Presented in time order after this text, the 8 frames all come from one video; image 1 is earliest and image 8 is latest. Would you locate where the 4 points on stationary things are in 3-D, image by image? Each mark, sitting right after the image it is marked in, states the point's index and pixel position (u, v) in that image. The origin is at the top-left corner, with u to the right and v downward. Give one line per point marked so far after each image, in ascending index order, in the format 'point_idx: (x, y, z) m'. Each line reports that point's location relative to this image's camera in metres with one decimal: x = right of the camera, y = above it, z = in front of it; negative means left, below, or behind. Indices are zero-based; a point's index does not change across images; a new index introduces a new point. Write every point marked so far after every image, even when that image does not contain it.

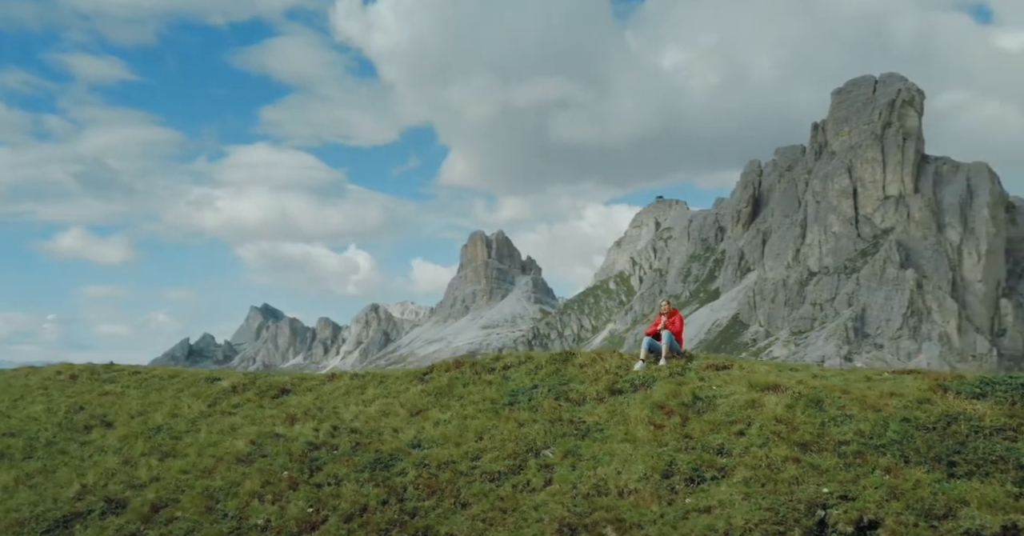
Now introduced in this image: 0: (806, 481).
0: (+6.4, -4.6, +18.1) m
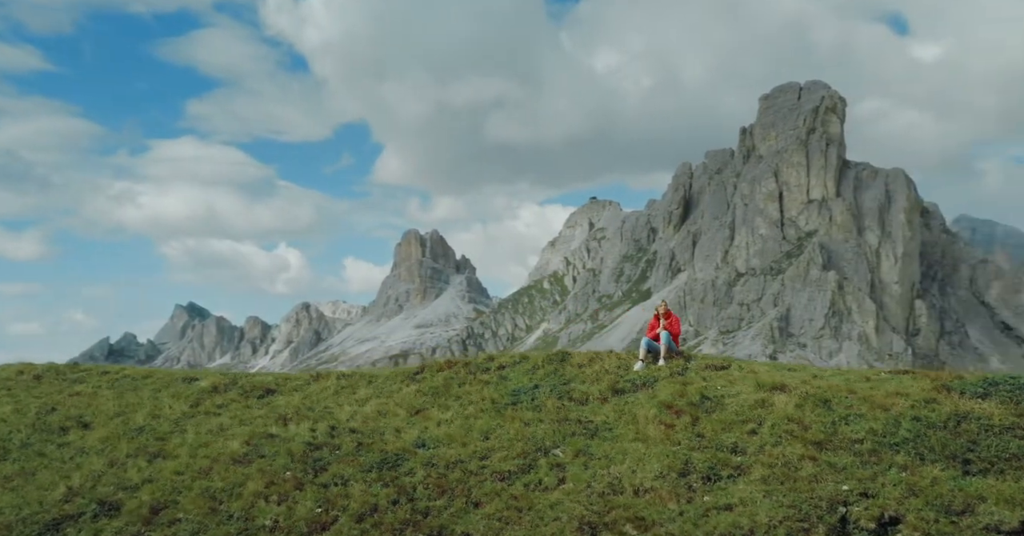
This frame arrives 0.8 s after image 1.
0: (+6.9, -4.6, +18.3) m
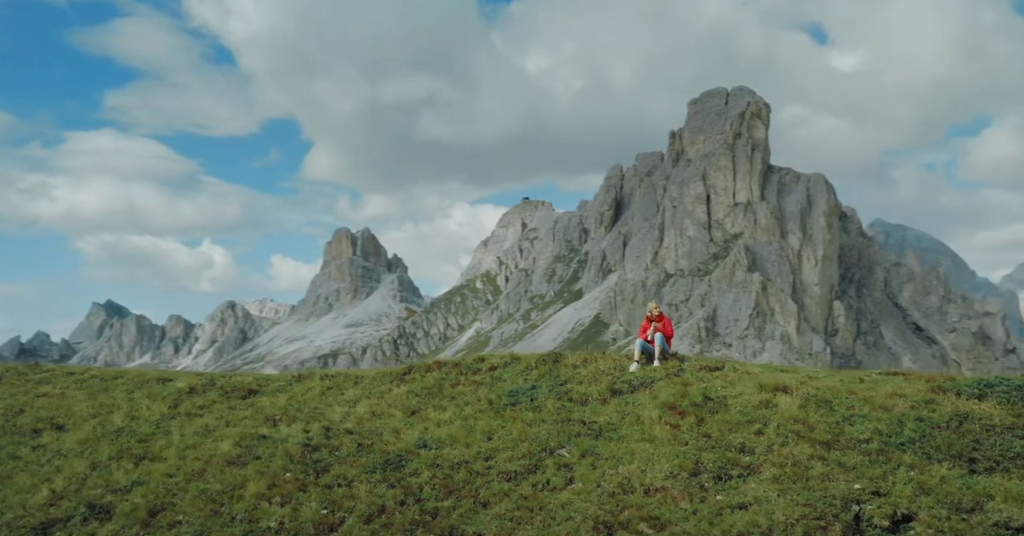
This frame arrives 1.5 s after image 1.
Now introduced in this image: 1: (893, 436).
0: (+7.3, -4.7, +18.6) m
1: (+9.2, -4.0, +20.0) m
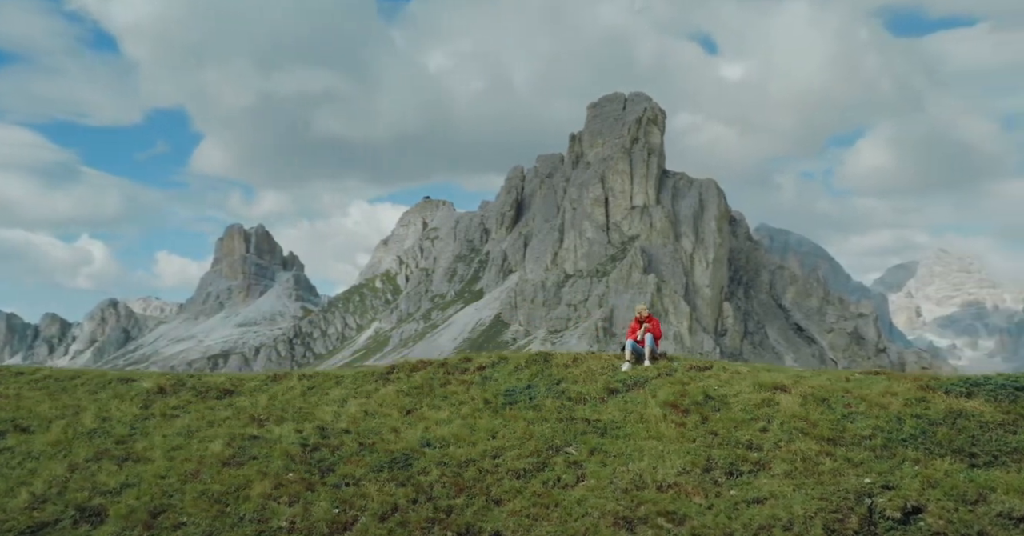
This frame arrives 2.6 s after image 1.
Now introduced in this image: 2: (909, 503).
0: (+7.7, -4.8, +19.3) m
1: (+9.6, -4.1, +20.9) m
2: (+8.6, -5.1, +18.0) m
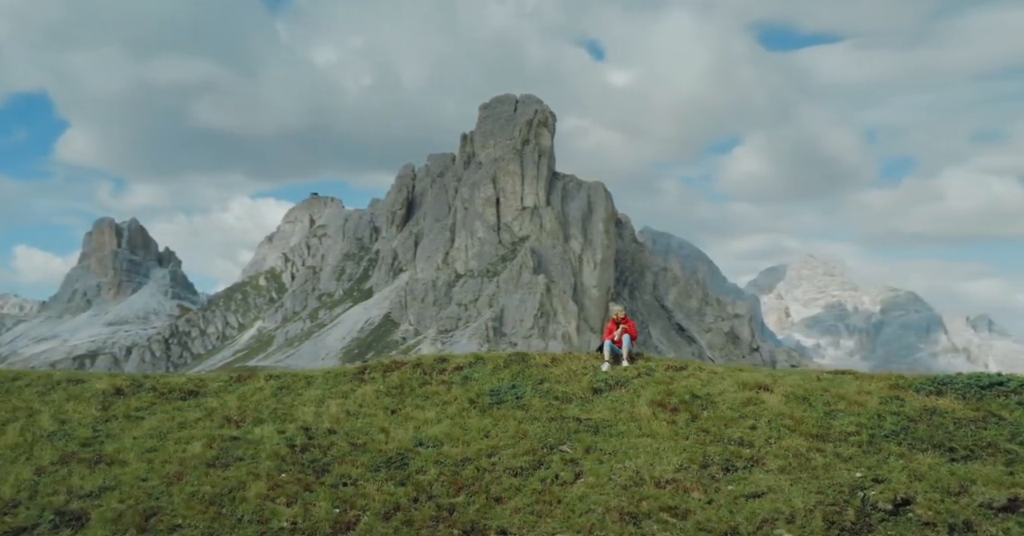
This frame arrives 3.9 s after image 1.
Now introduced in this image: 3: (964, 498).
0: (+7.9, -4.9, +20.2) m
1: (+9.7, -4.2, +21.9) m
2: (+8.9, -5.2, +19.0) m
3: (+10.3, -5.3, +18.9) m
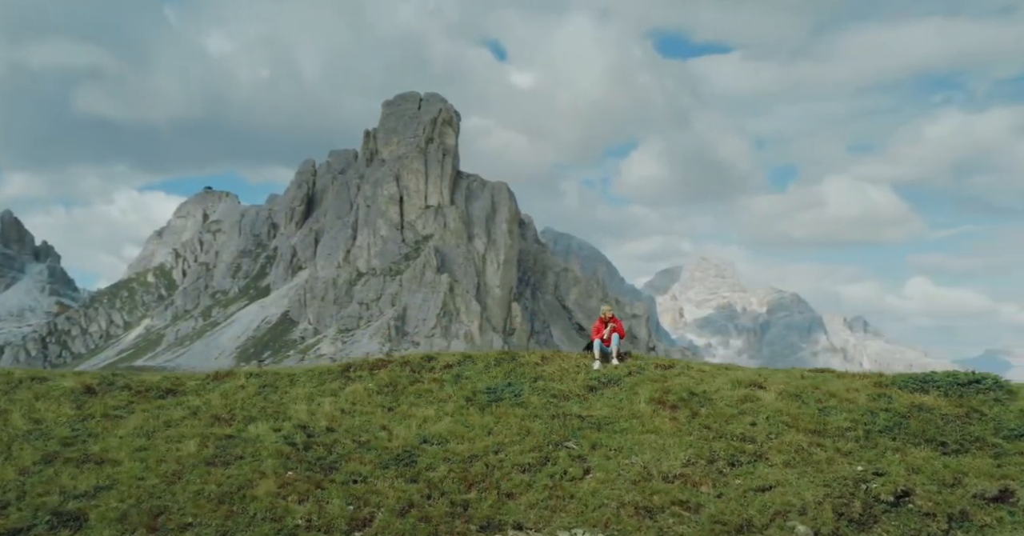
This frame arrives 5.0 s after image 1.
0: (+8.3, -4.9, +21.0) m
1: (+9.9, -4.3, +22.9) m
2: (+9.3, -5.3, +19.9) m
3: (+10.8, -5.3, +20.0) m
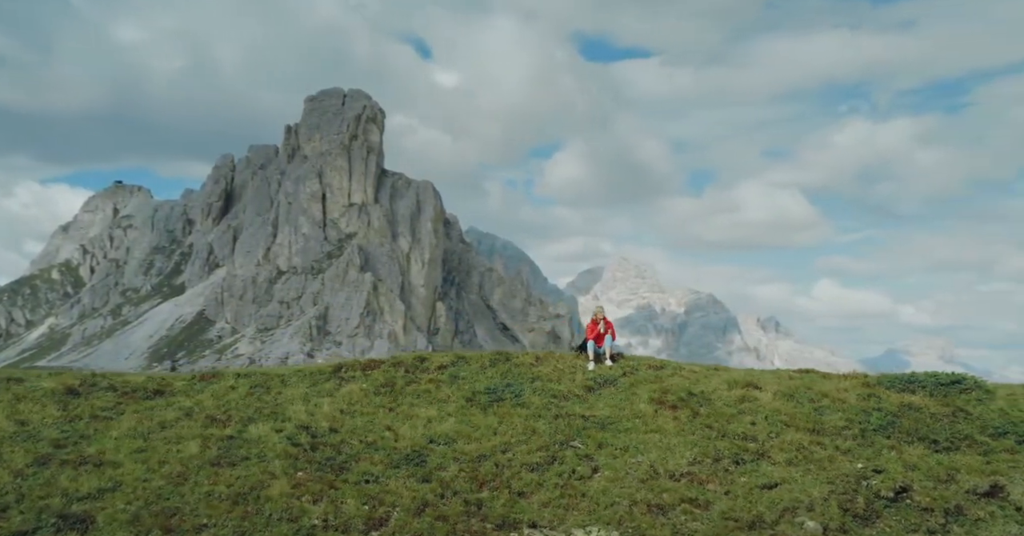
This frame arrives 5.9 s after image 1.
0: (+8.6, -5.0, +21.9) m
1: (+10.1, -4.4, +23.8) m
2: (+9.7, -5.4, +20.8) m
3: (+11.2, -5.5, +20.9) m
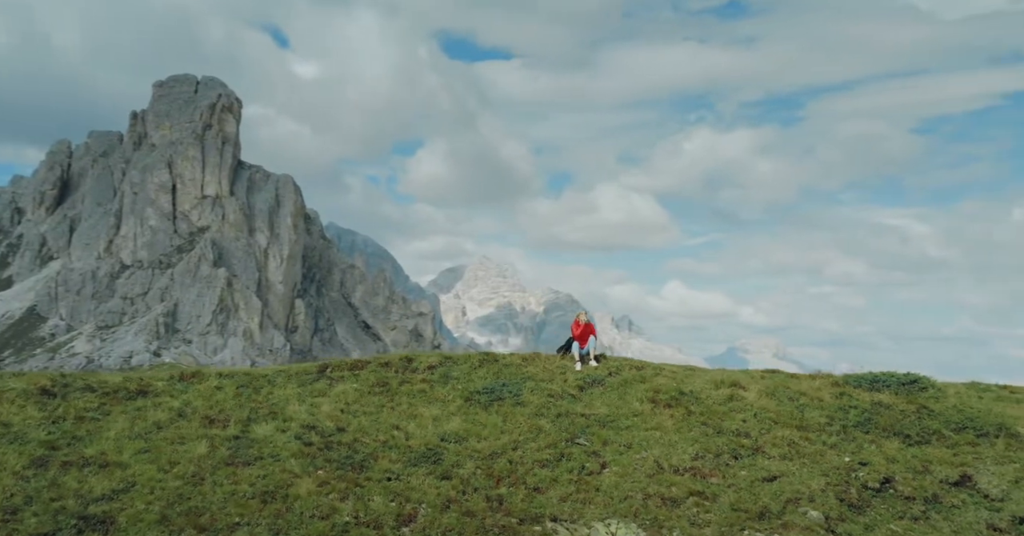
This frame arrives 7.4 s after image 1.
0: (+9.0, -5.3, +23.9) m
1: (+10.4, -4.7, +26.0) m
2: (+10.2, -5.7, +22.9) m
3: (+11.7, -5.8, +23.2) m
